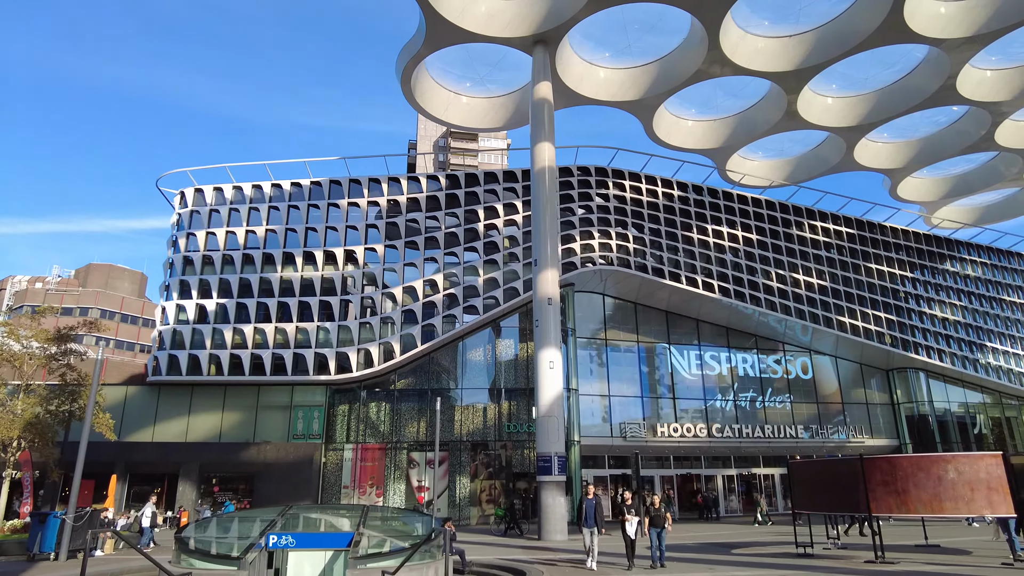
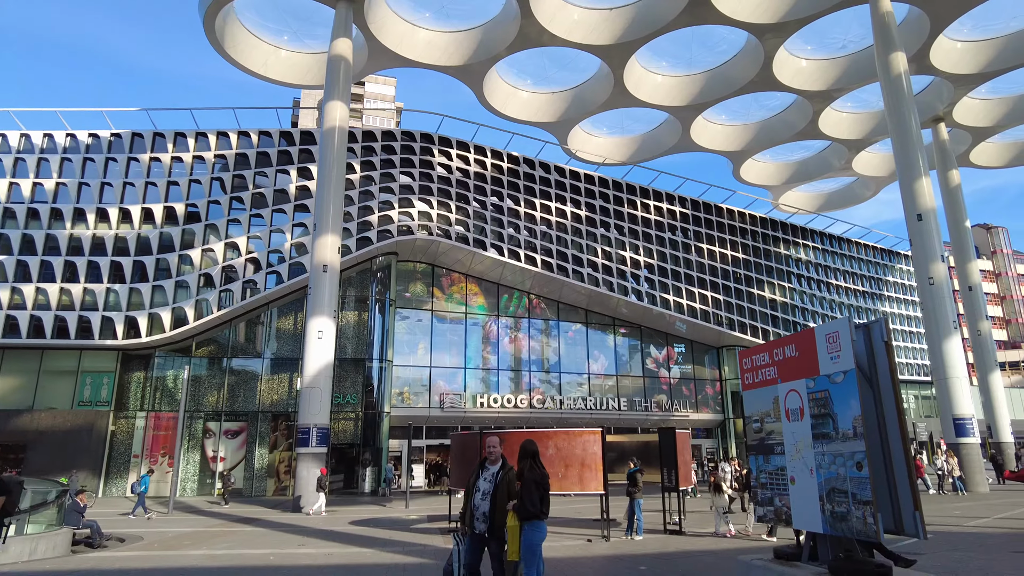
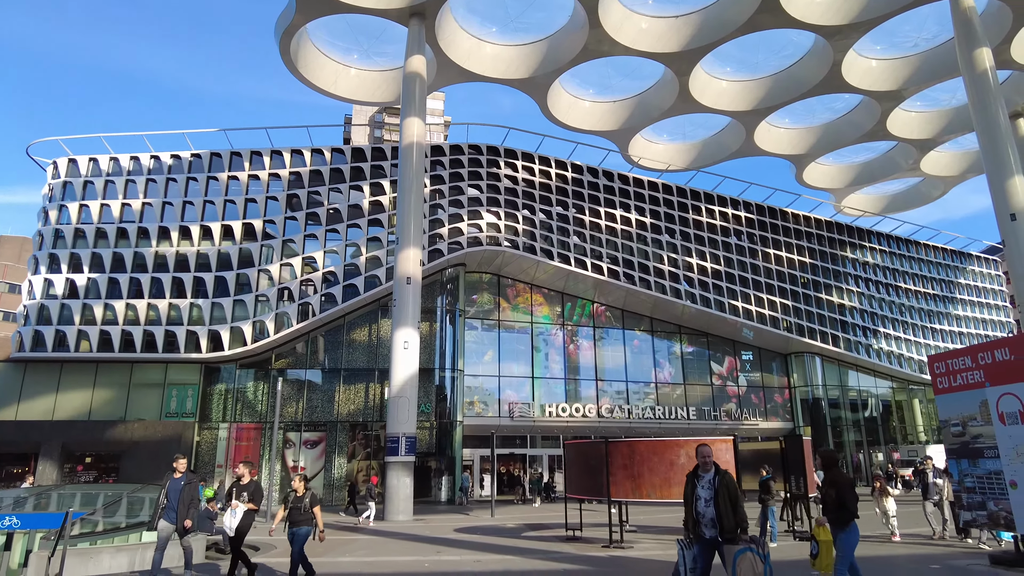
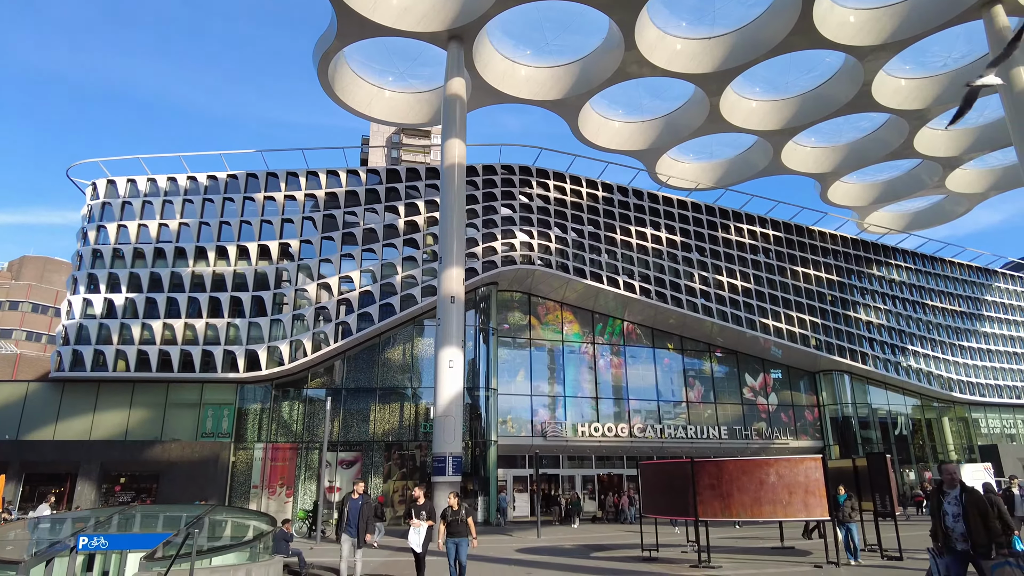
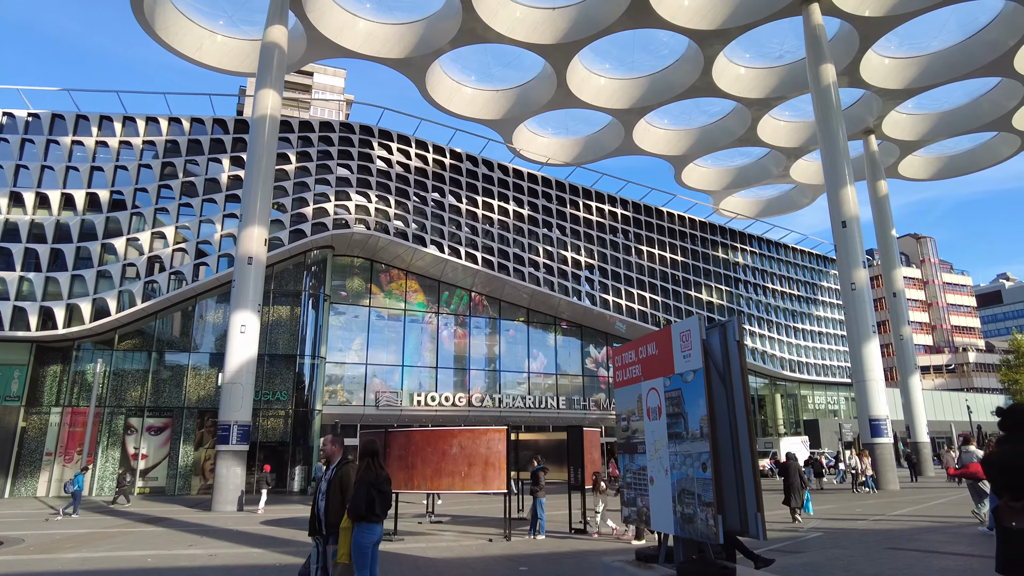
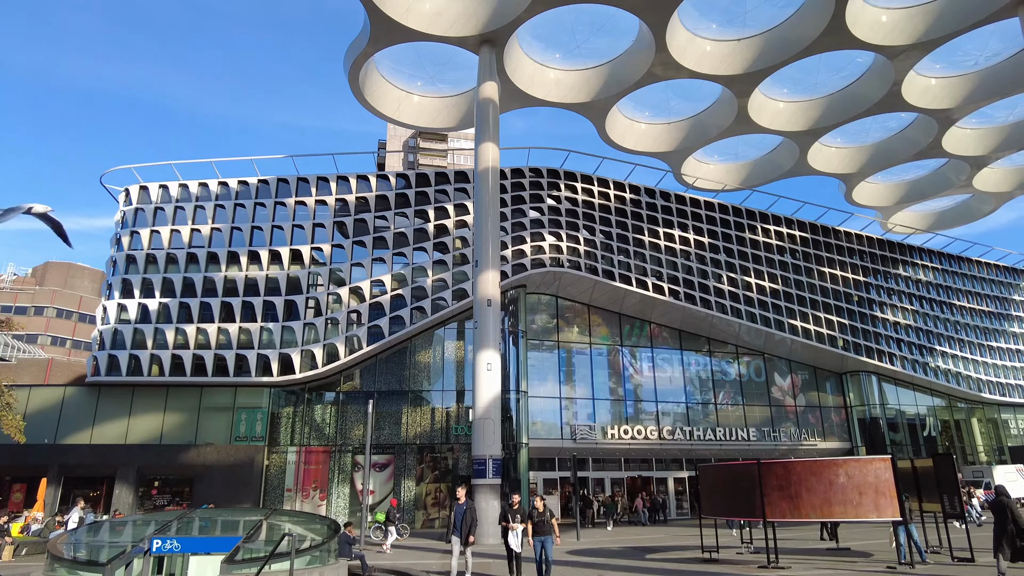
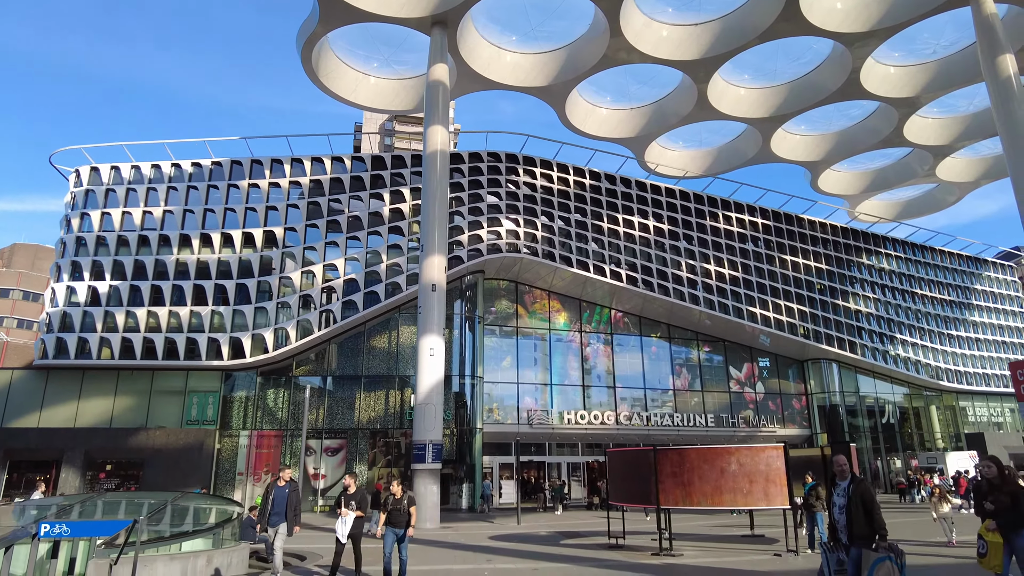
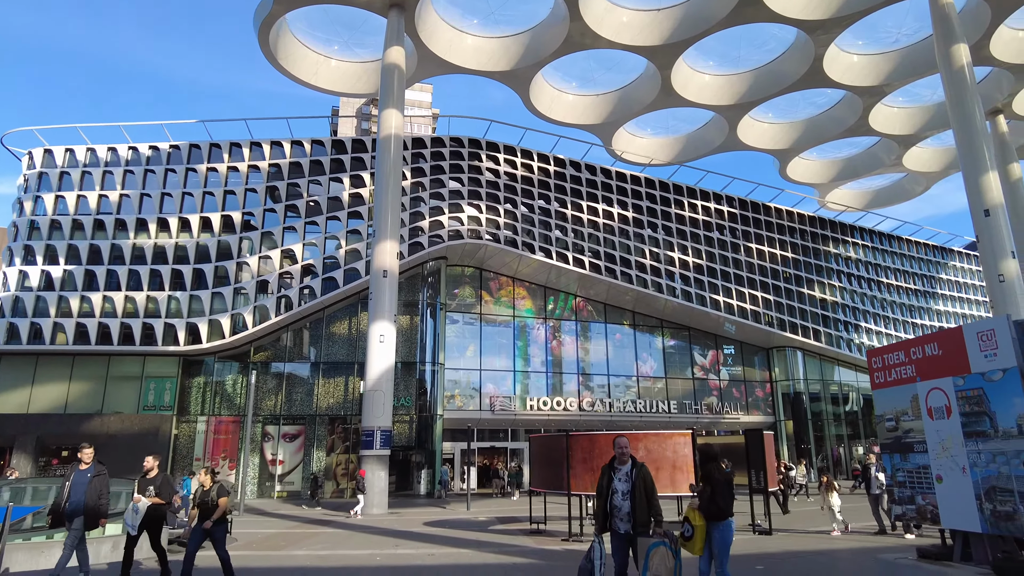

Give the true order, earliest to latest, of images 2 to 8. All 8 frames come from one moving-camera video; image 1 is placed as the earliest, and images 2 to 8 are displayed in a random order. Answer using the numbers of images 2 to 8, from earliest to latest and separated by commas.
6, 4, 7, 3, 8, 2, 5
